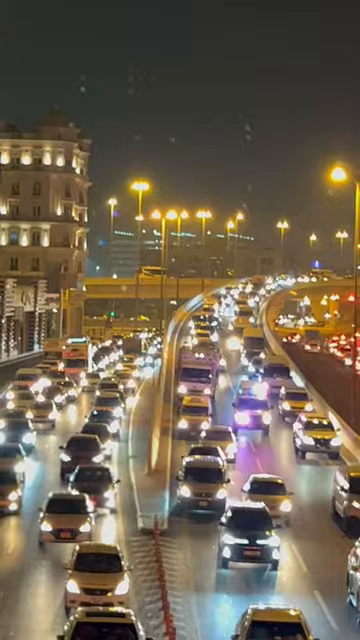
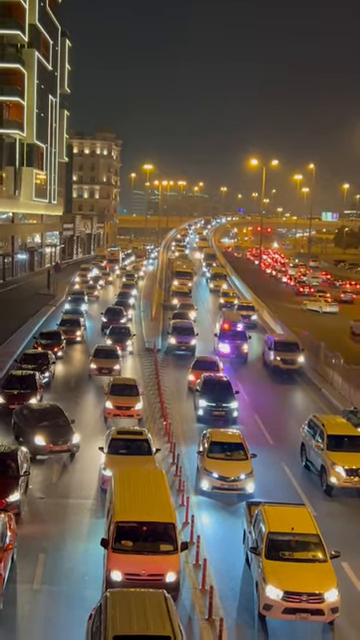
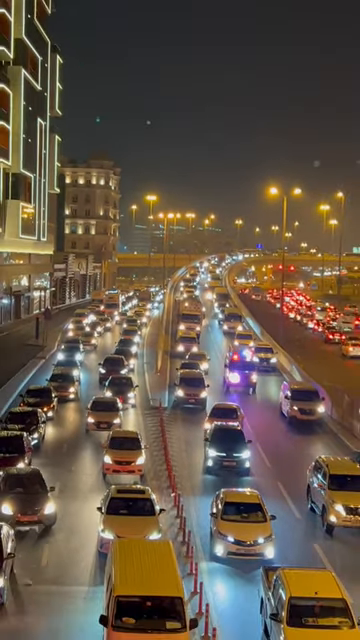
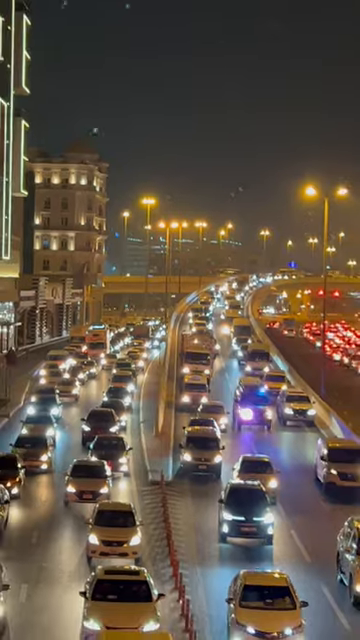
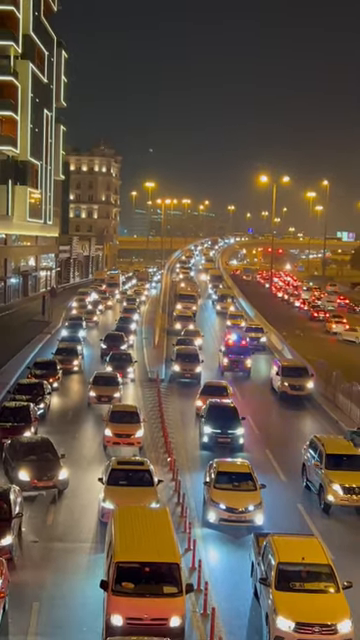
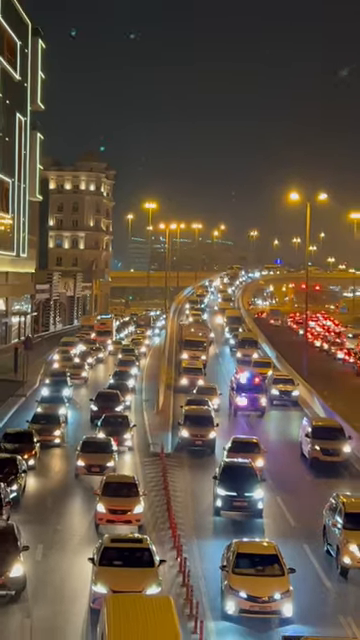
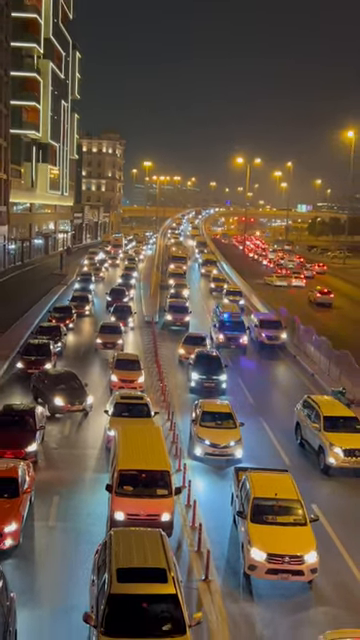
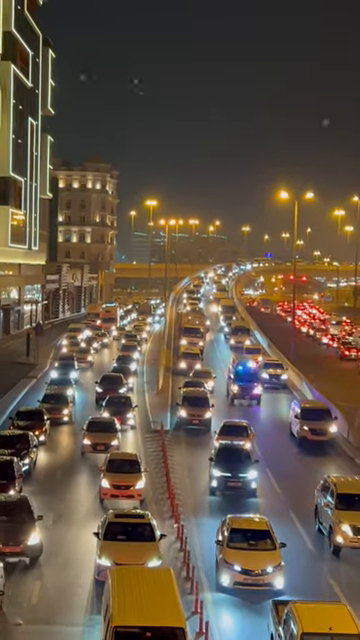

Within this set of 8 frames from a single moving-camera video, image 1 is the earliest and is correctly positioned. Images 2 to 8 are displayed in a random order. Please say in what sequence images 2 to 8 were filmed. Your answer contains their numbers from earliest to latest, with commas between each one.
4, 6, 8, 3, 5, 2, 7
